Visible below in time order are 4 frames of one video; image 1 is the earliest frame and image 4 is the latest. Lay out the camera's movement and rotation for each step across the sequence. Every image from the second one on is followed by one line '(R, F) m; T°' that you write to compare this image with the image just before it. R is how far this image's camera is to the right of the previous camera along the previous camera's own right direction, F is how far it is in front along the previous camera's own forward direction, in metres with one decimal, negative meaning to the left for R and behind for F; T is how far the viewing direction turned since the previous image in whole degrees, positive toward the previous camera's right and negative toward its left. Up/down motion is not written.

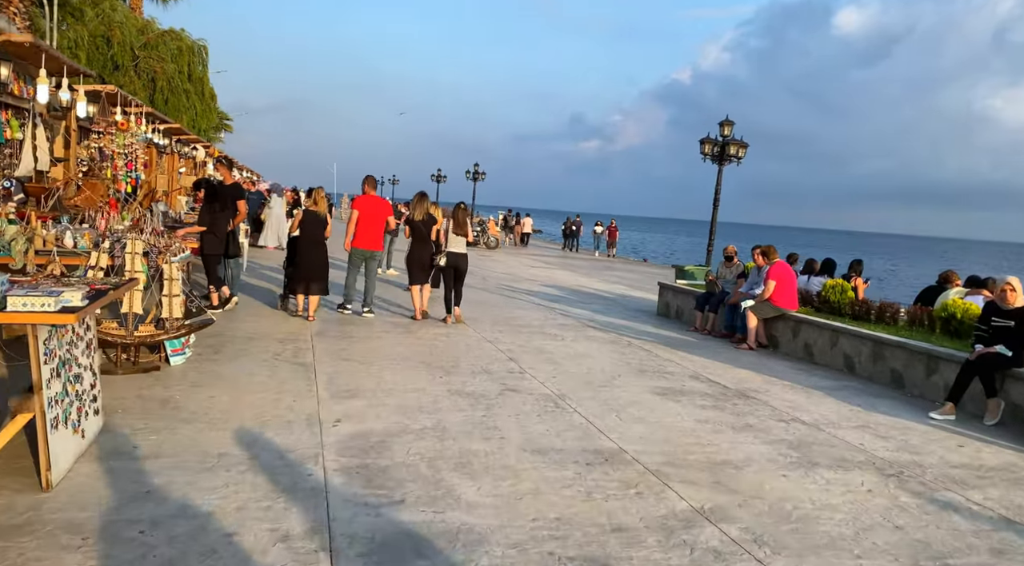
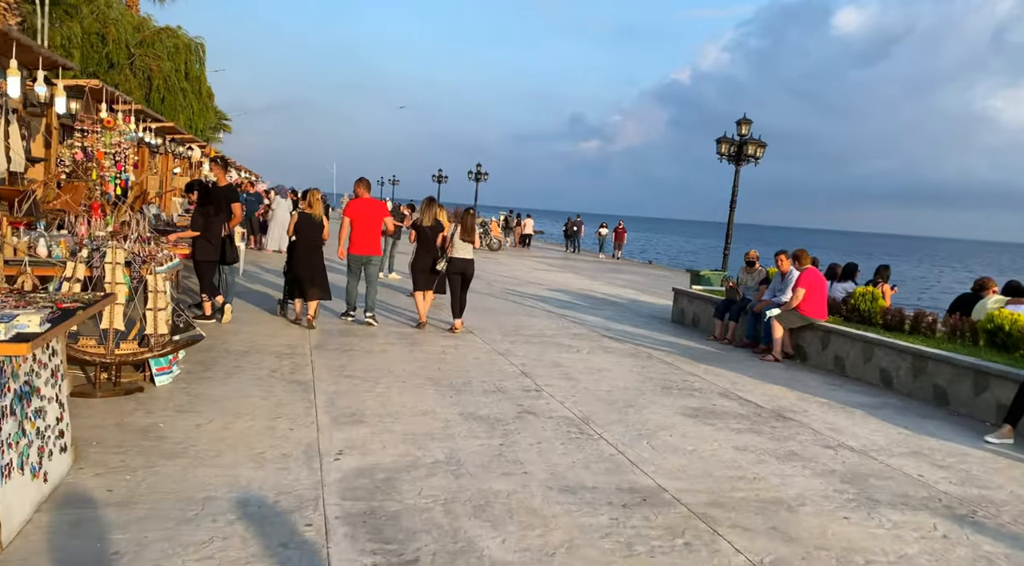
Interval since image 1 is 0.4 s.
(-0.1, +0.5) m; 0°
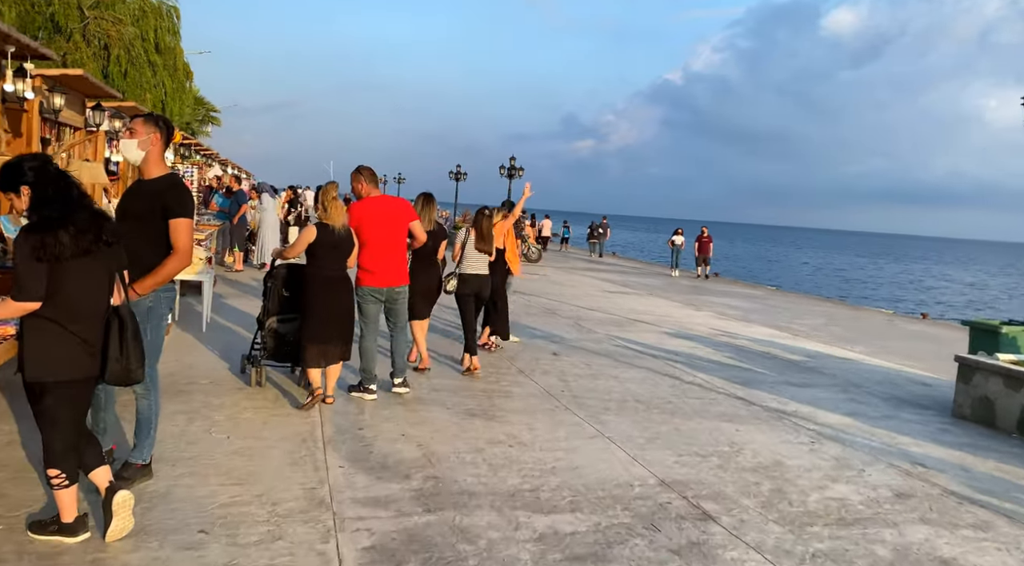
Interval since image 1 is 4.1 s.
(-1.6, +5.2) m; 0°
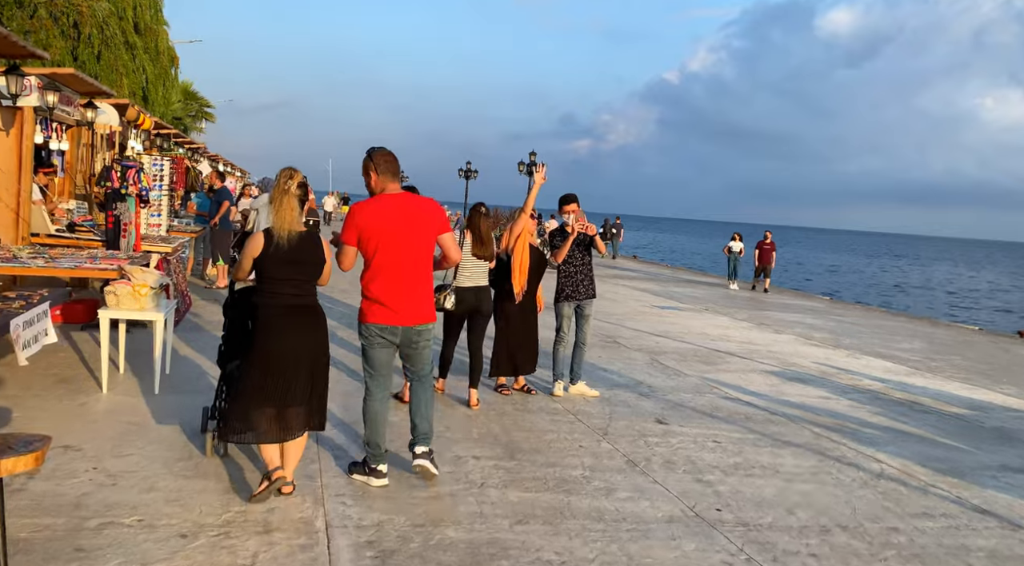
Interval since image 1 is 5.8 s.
(-0.7, +2.5) m; 0°
